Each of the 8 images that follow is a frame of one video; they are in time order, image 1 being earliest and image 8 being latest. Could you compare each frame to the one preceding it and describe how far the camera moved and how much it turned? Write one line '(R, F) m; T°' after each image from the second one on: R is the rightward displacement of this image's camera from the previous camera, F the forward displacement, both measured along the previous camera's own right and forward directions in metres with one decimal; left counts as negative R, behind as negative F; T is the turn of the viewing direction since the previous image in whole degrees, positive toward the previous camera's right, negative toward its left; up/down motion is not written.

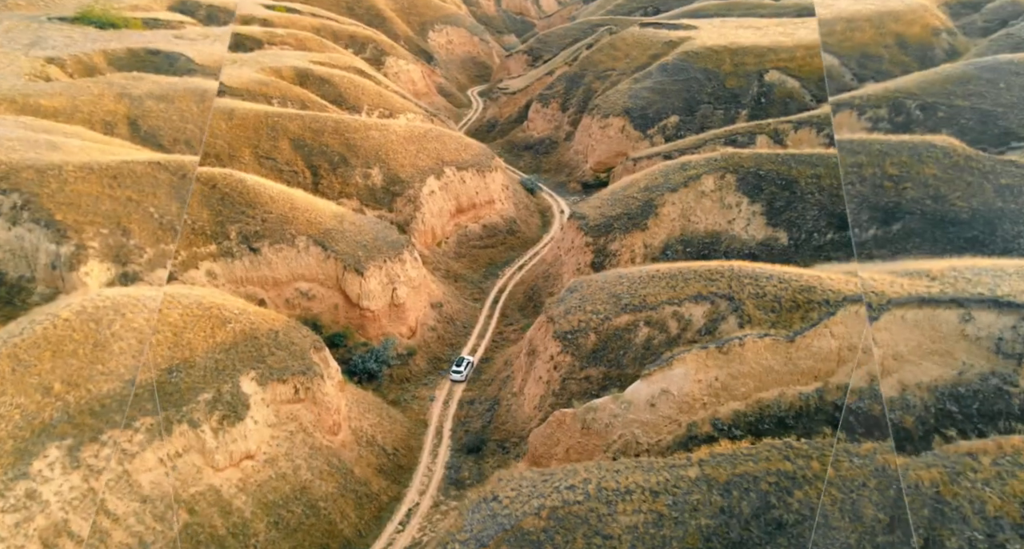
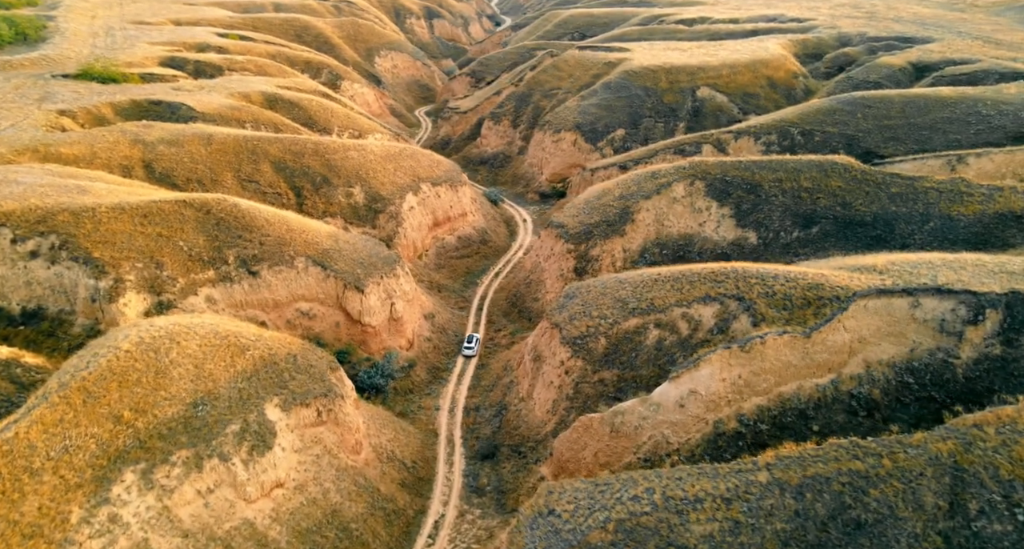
(-3.3, -0.5) m; +6°
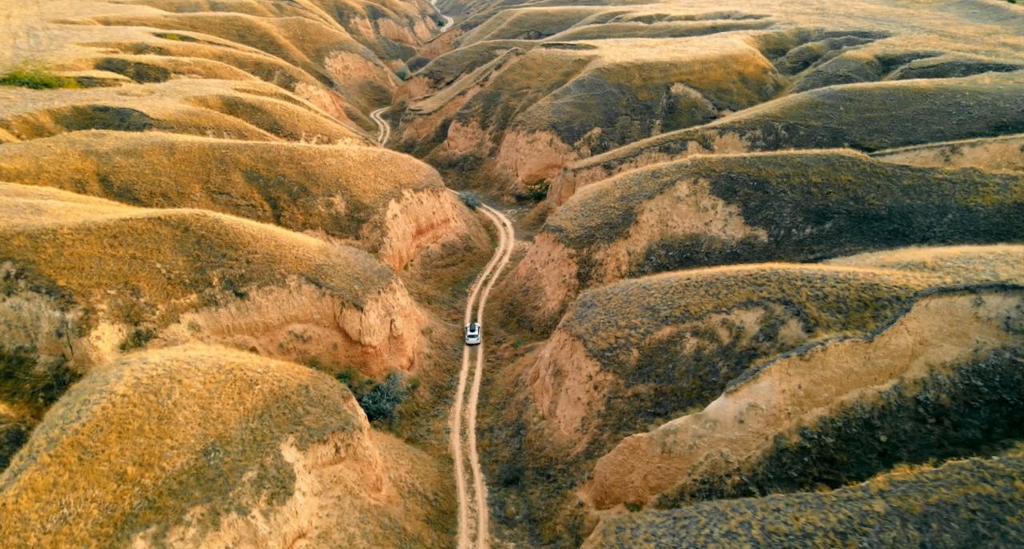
(-3.1, +2.2) m; +4°
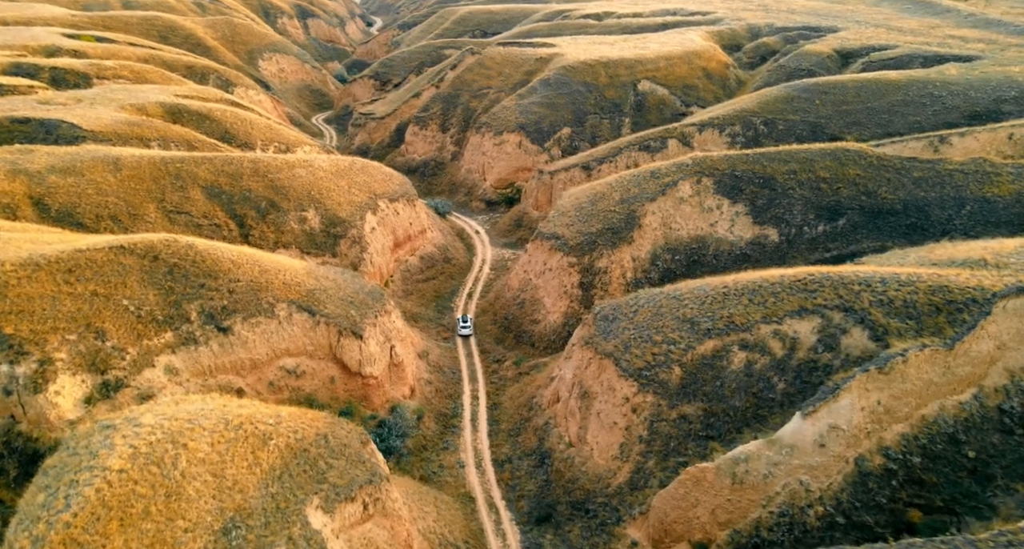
(-3.3, +2.8) m; +5°
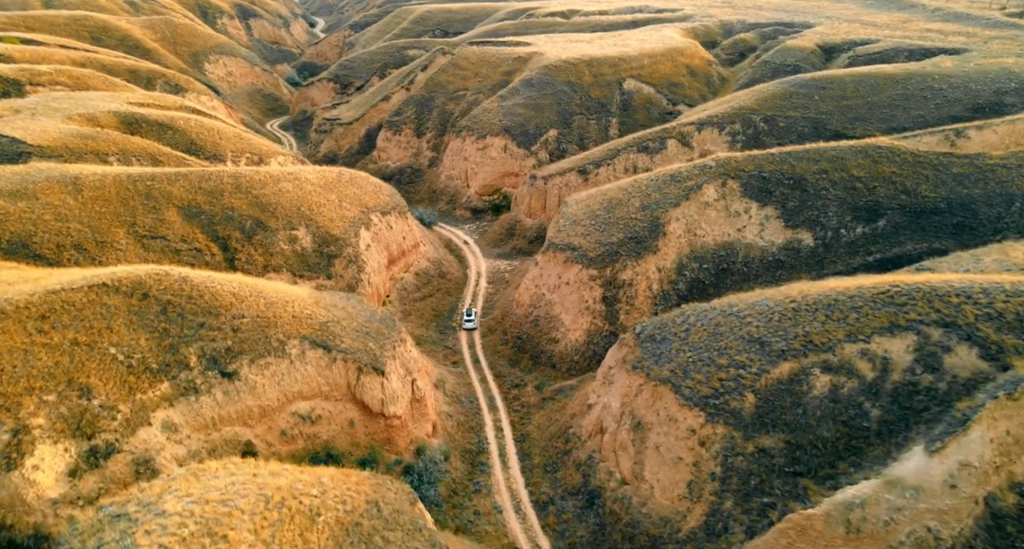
(-3.3, +3.1) m; +4°
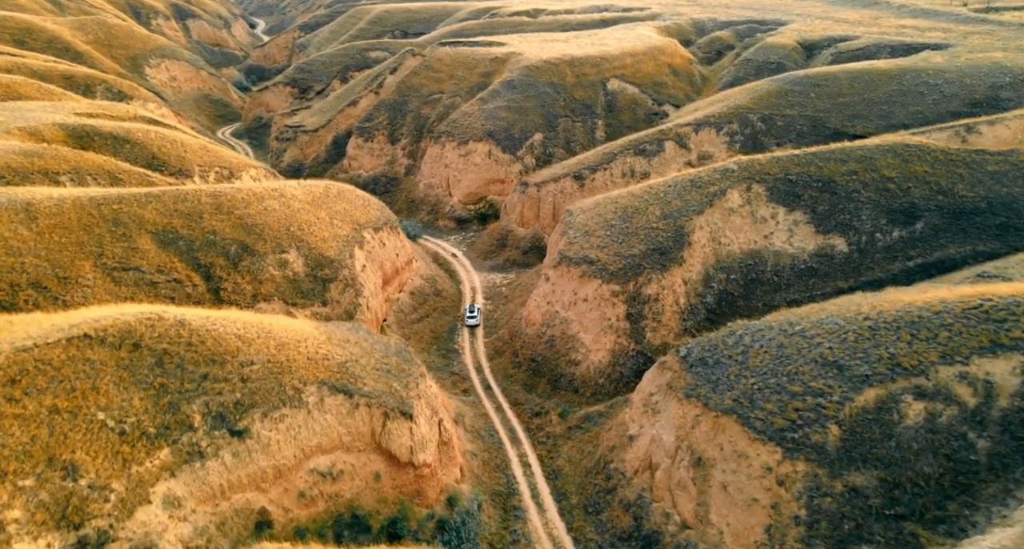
(-3.0, +2.9) m; +4°
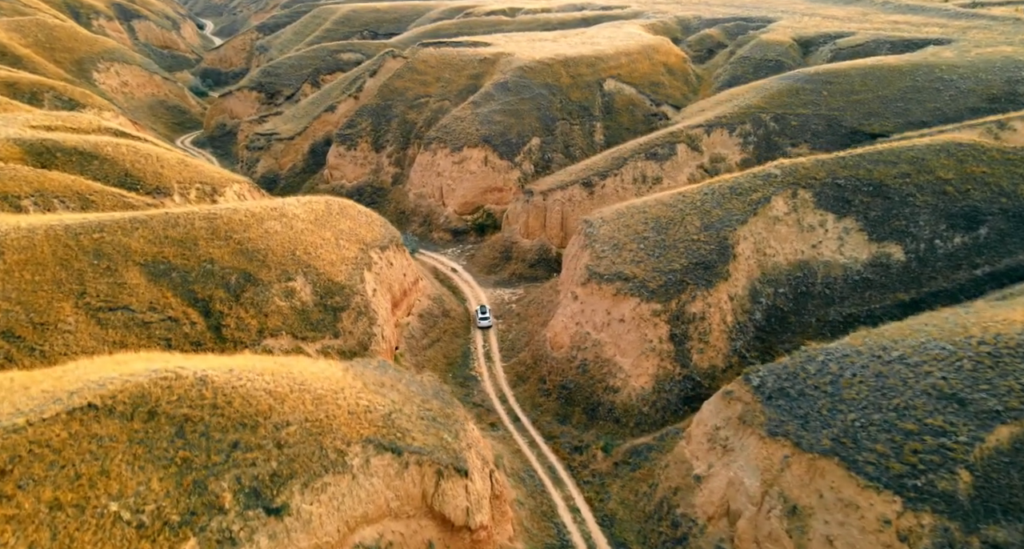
(-3.1, +3.0) m; +3°
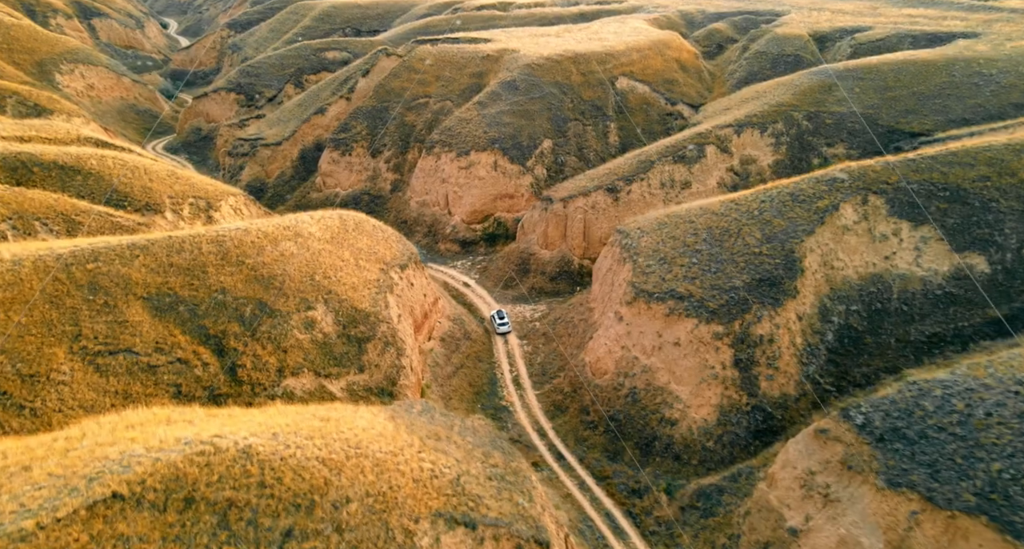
(-2.8, +3.2) m; +2°
